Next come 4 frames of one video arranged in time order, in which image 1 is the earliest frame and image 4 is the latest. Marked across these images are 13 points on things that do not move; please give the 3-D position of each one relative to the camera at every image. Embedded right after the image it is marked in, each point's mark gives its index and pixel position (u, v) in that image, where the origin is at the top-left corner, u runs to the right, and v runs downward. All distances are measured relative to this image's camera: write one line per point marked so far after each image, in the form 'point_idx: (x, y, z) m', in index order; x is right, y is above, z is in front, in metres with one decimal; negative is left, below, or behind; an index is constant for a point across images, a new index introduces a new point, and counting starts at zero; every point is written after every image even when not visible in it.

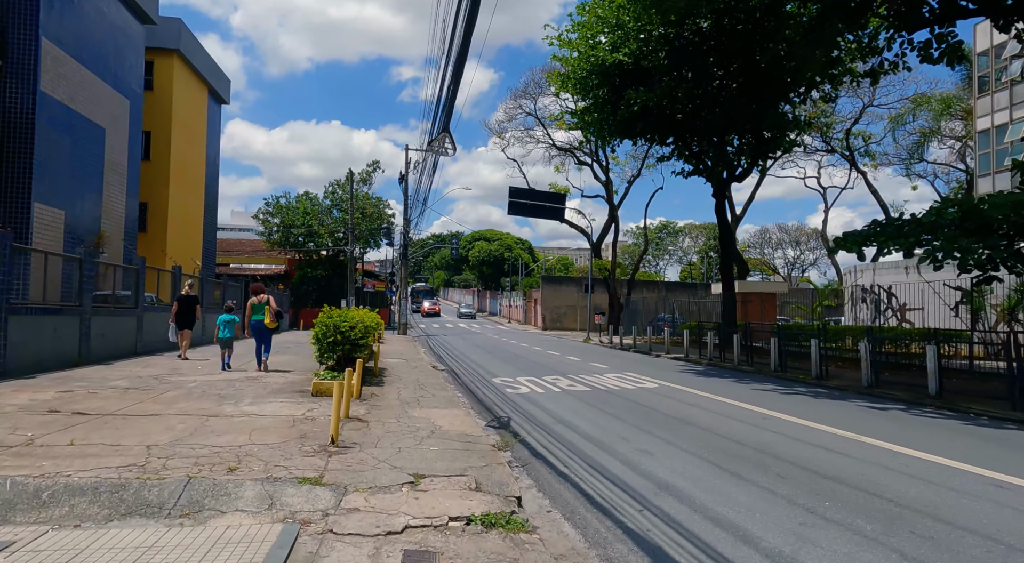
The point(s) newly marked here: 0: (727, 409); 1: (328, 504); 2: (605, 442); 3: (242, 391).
0: (+3.4, -2.0, +9.5) m
1: (-1.4, -1.7, +4.6) m
2: (+1.1, -1.9, +7.1) m
3: (-4.2, -1.7, +9.5) m
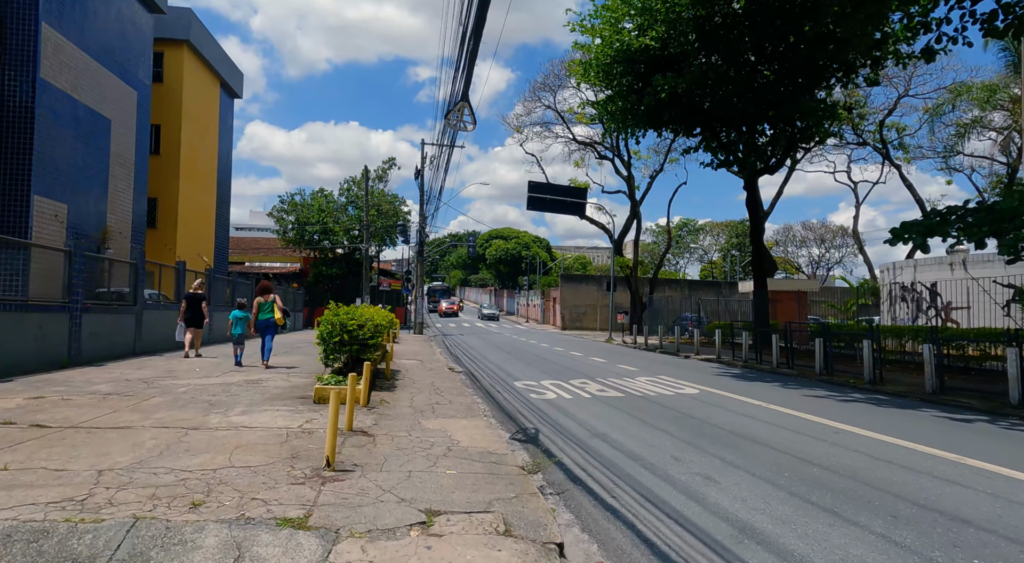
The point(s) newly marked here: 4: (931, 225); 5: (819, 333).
0: (+3.7, -1.9, +8.3) m
1: (-1.1, -1.6, +3.5) m
2: (+1.4, -1.8, +6.0) m
3: (-3.8, -1.6, +8.5) m
4: (+8.7, +1.2, +12.5) m
5: (+7.9, -1.3, +15.5) m
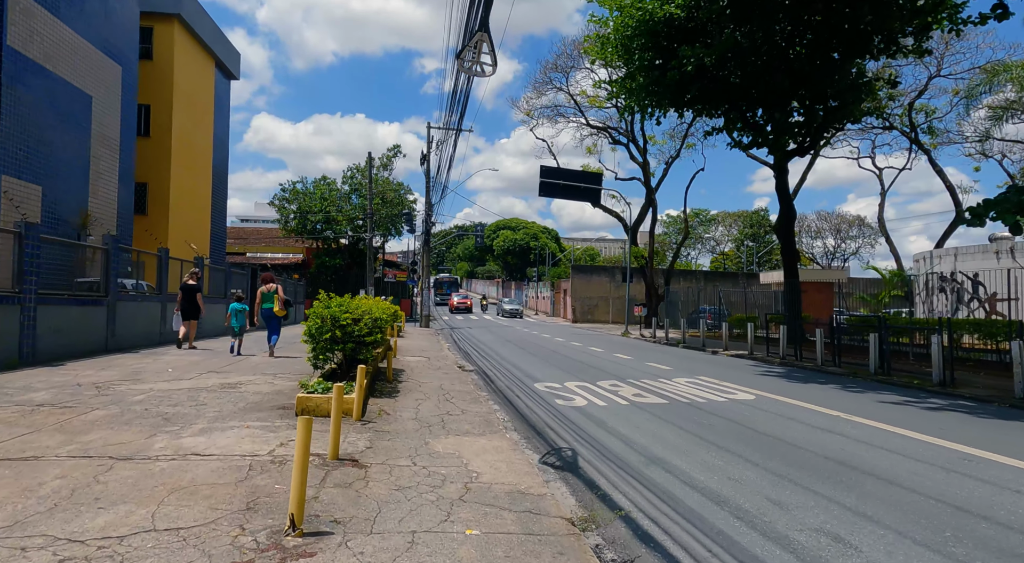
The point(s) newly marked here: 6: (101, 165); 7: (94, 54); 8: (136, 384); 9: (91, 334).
0: (+4.1, -1.7, +6.7) m
1: (-0.9, -1.5, +1.9) m
2: (+1.7, -1.6, +4.3) m
3: (-3.5, -1.4, +6.9) m
4: (+9.0, +1.4, +10.8) m
5: (+8.3, -1.1, +13.8) m
6: (-13.4, +3.8, +19.8) m
7: (-13.3, +7.2, +19.4) m
8: (-5.2, -1.4, +8.3) m
9: (-8.4, -1.0, +12.1) m
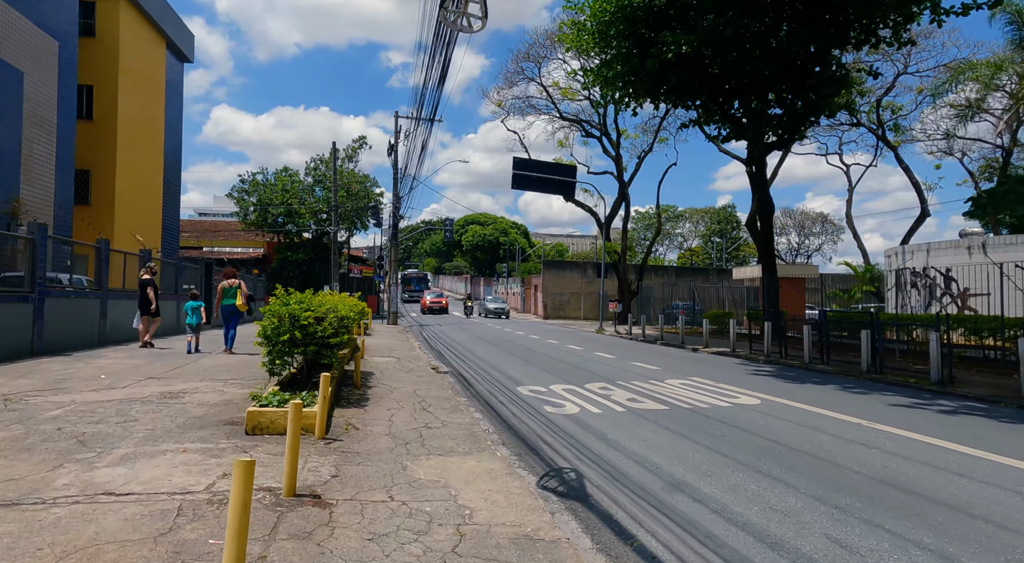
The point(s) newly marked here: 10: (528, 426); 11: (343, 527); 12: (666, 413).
0: (+4.0, -1.7, +5.9) m
1: (-0.7, -1.4, +0.9) m
2: (+1.7, -1.6, +3.5) m
3: (-3.6, -1.4, +5.8) m
4: (+8.7, +1.5, +10.3) m
5: (+7.8, -0.9, +13.3) m
6: (-14.2, +4.0, +18.1) m
7: (-14.1, +7.4, +17.7) m
8: (-5.3, -1.3, +7.1) m
9: (-8.7, -0.9, +10.7) m
10: (+0.2, -1.7, +7.4) m
11: (-1.0, -1.4, +3.6) m
12: (+2.0, -1.7, +8.0) m
